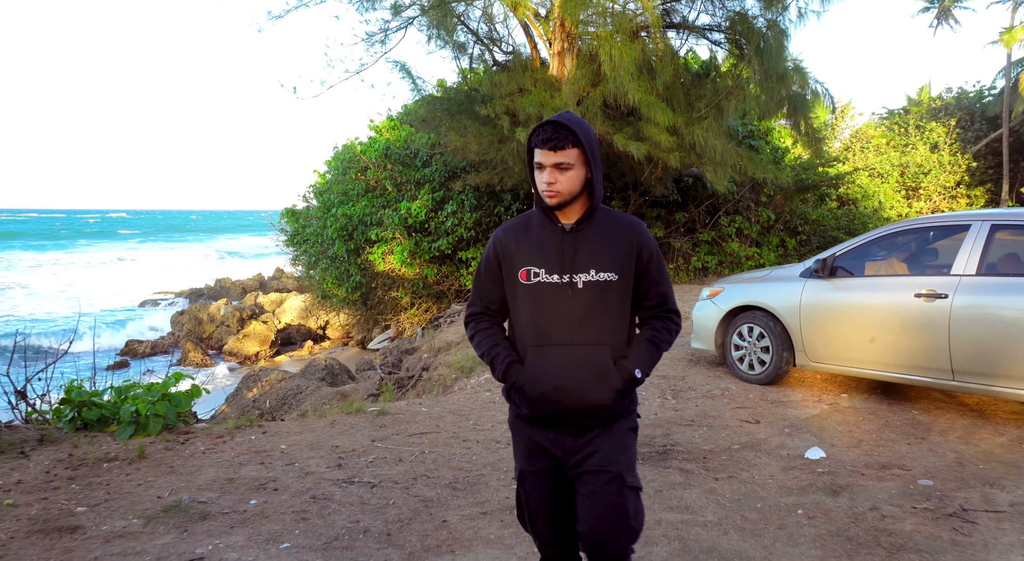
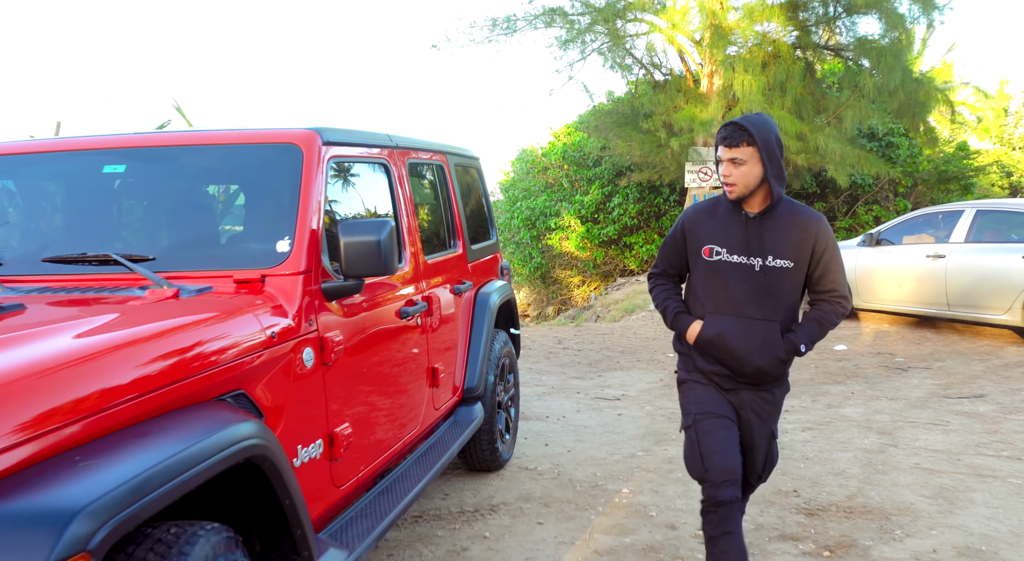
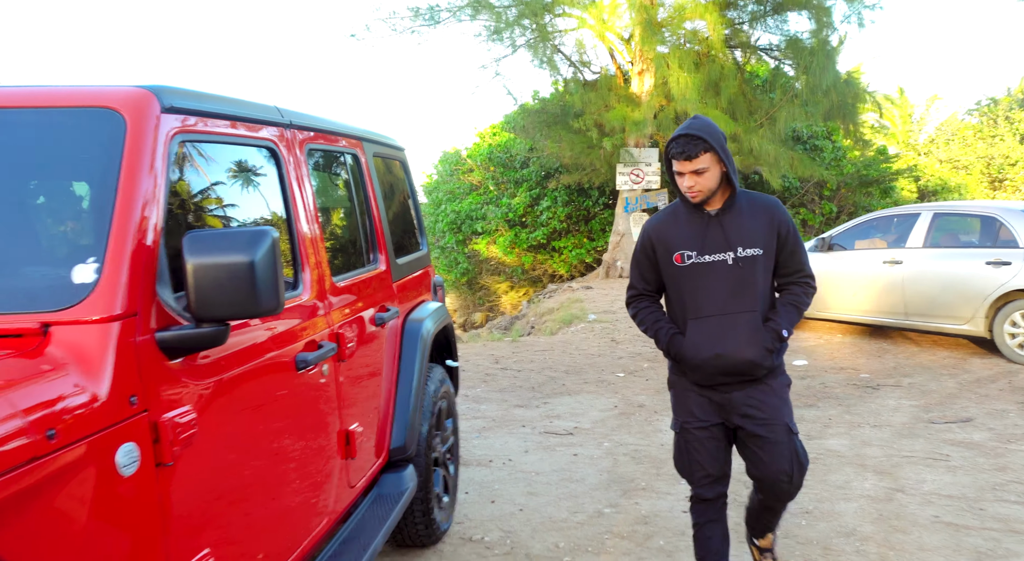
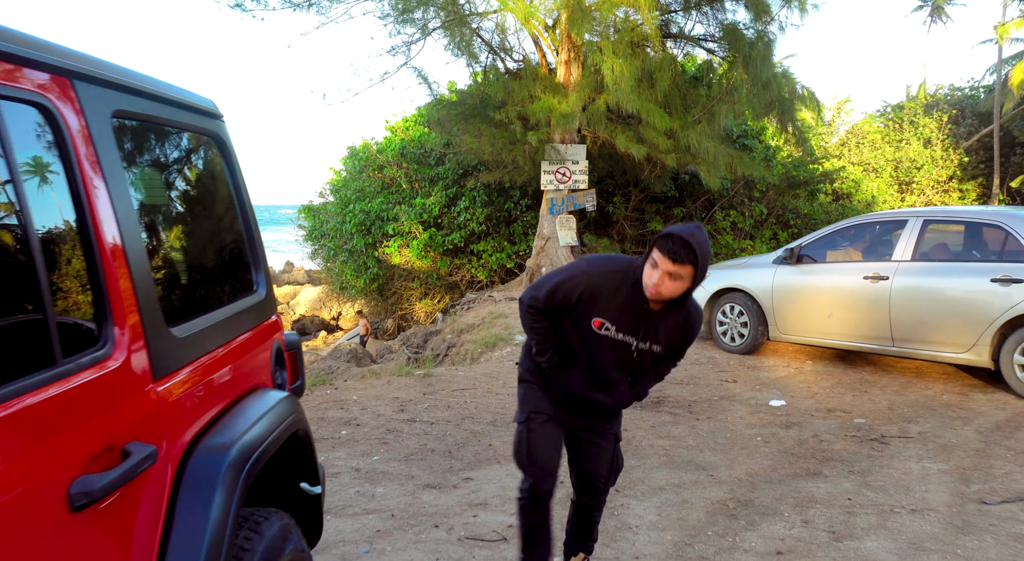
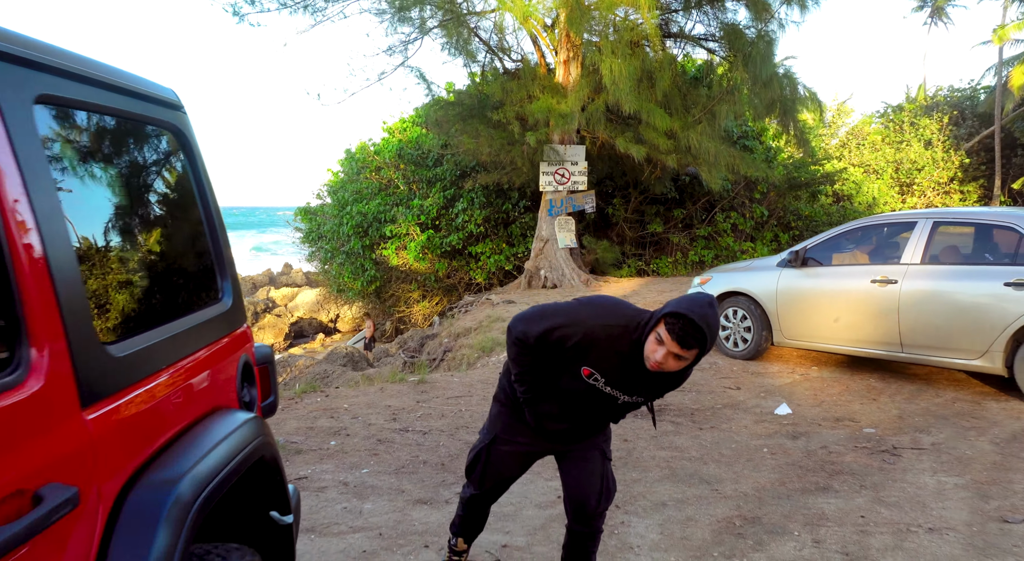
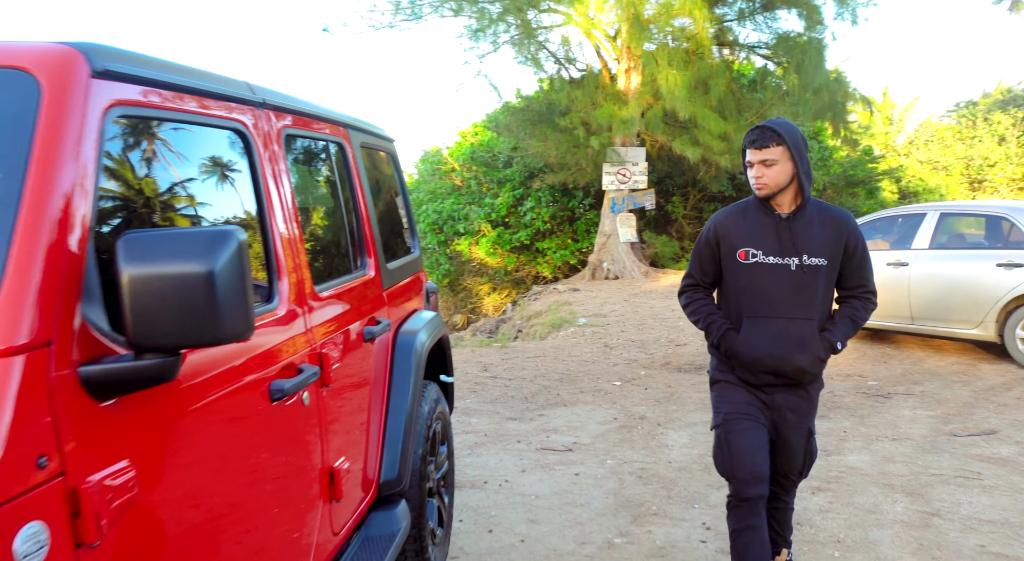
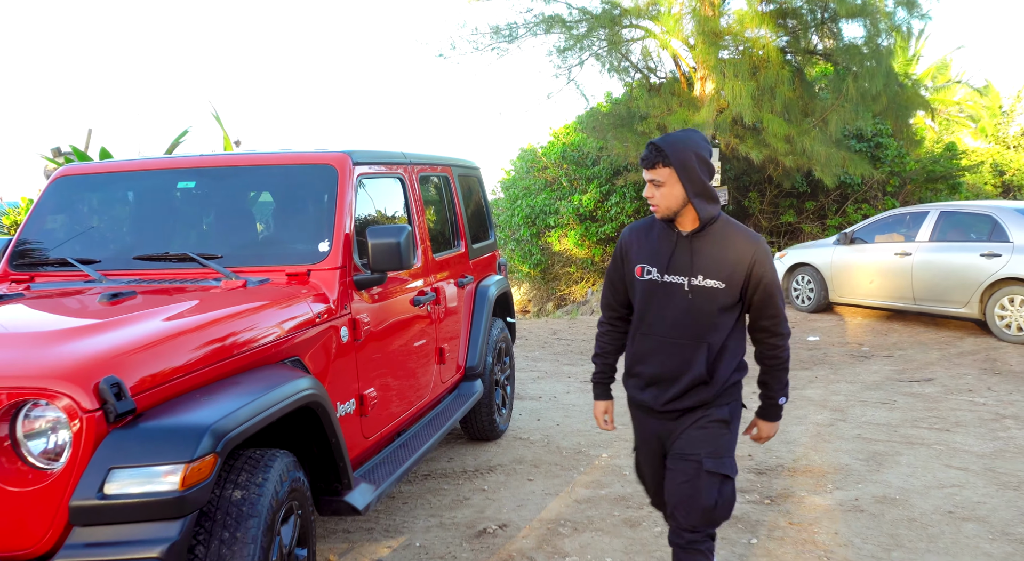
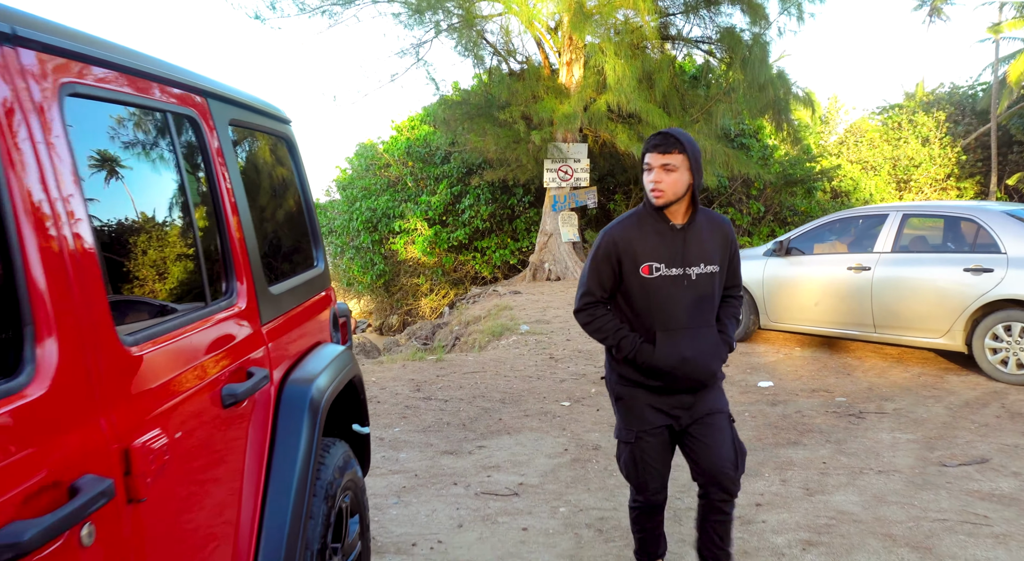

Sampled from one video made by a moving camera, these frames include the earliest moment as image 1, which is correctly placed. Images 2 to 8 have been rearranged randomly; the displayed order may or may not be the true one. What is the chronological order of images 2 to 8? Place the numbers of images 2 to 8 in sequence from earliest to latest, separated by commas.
5, 4, 8, 6, 3, 2, 7
